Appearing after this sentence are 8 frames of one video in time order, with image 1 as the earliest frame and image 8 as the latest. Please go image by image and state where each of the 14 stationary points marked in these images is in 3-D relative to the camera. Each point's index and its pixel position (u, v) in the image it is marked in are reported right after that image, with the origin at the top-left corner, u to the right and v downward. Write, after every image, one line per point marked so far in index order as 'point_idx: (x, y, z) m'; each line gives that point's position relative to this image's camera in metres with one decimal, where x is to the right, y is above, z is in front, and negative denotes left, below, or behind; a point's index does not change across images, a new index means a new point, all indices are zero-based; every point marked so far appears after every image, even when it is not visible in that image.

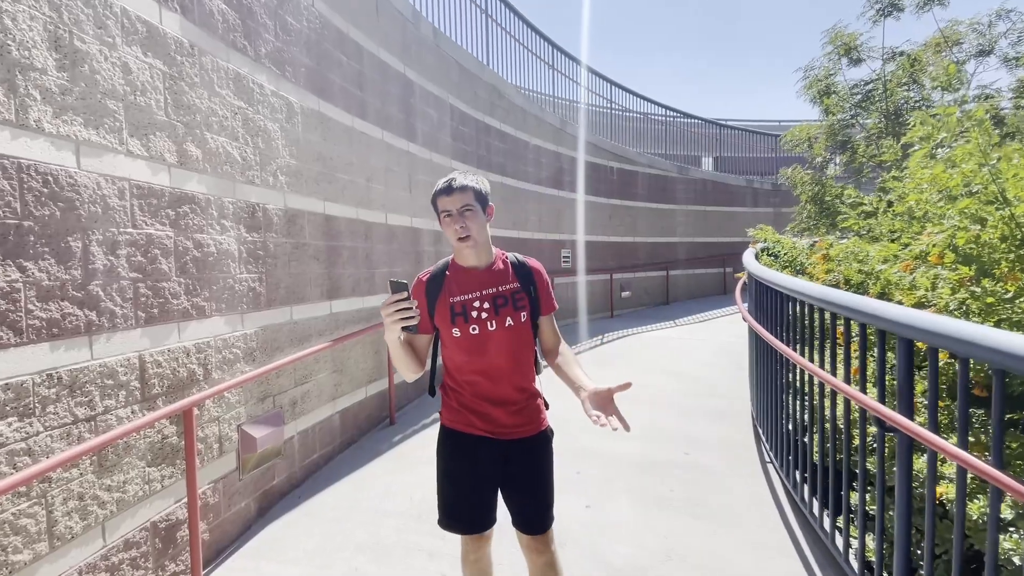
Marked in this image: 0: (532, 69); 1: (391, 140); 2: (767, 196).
0: (+0.4, +3.9, +9.2) m
1: (-1.2, +1.5, +5.2) m
2: (+7.5, +2.7, +15.2) m
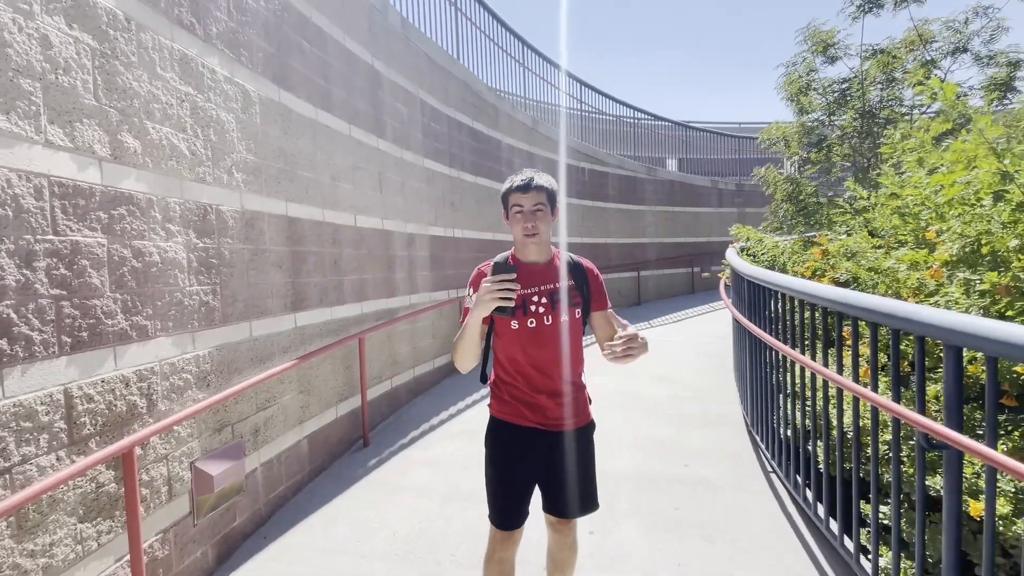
0: (-0.2, +3.8, +8.9) m
1: (-1.4, +1.4, +4.8) m
2: (+6.6, +2.7, +15.4) m
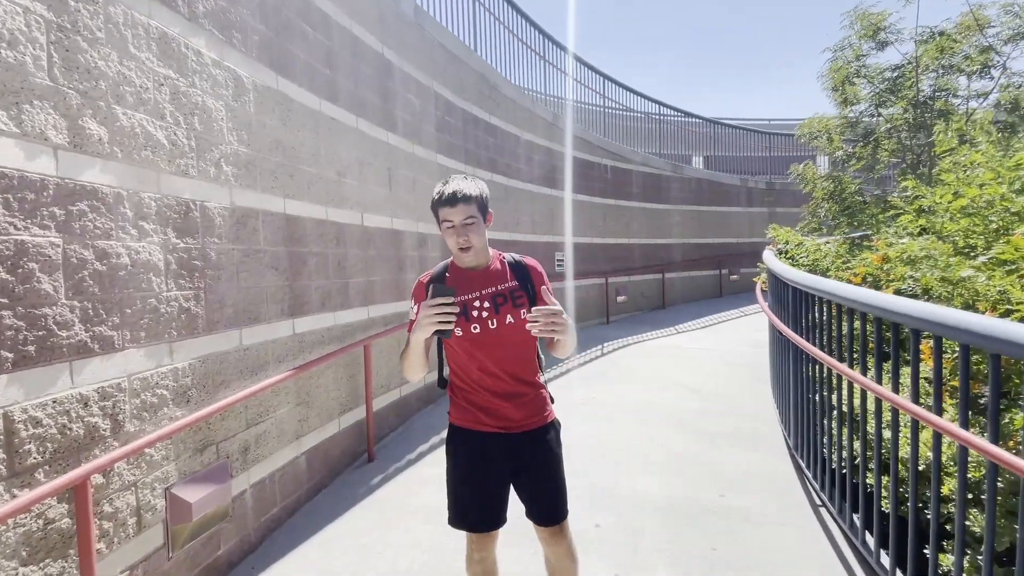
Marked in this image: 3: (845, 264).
0: (+0.2, +3.8, +8.5) m
1: (-1.2, +1.4, +4.5) m
2: (+7.1, +2.6, +14.8) m
3: (+3.3, +0.2, +5.1) m
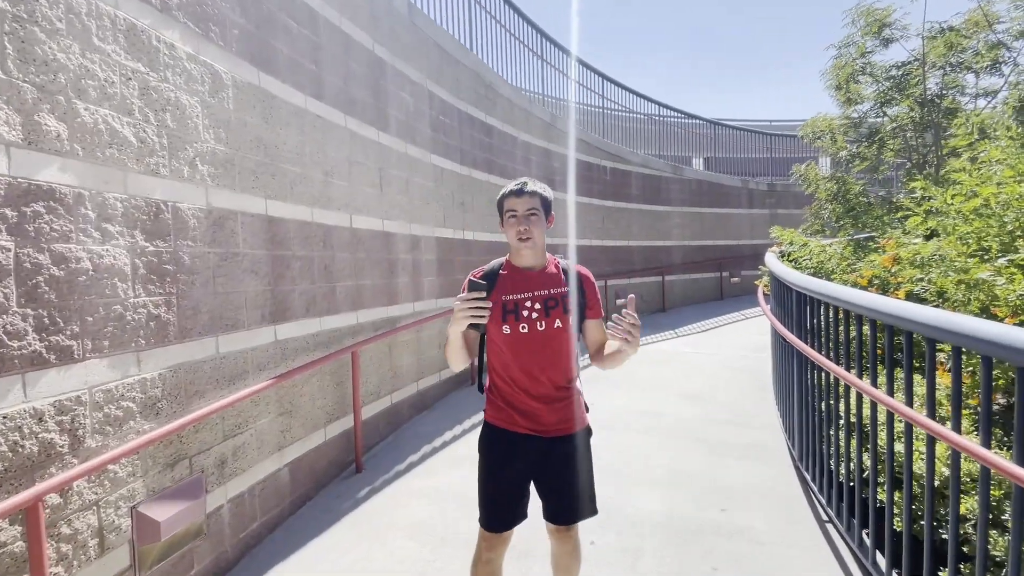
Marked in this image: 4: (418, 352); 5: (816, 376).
0: (+0.1, +3.7, +8.4) m
1: (-1.3, +1.3, +4.3) m
2: (+7.1, +2.6, +14.6) m
3: (+3.3, +0.2, +5.0) m
4: (-0.9, -0.6, +5.0) m
5: (+2.2, -0.6, +3.7) m
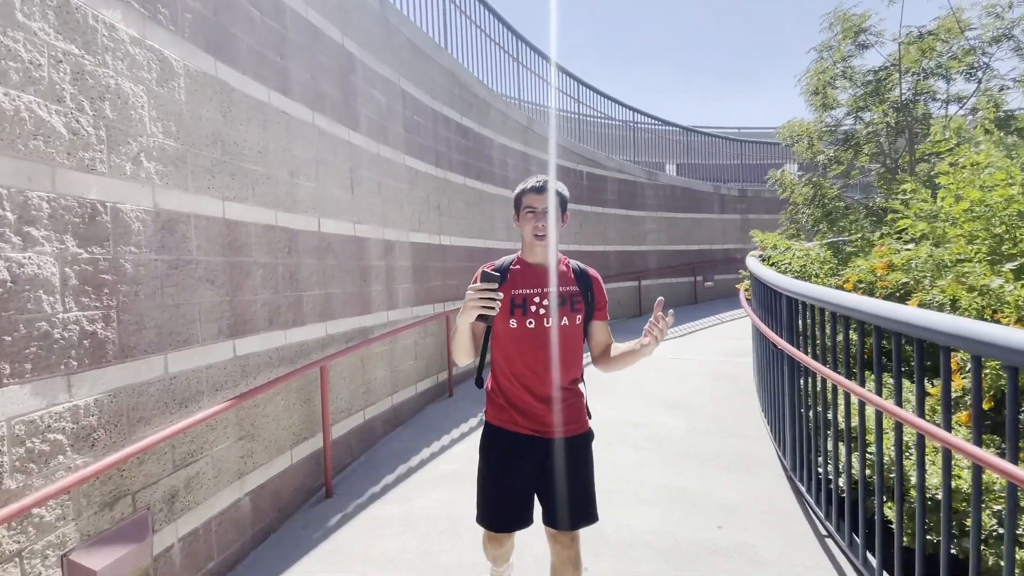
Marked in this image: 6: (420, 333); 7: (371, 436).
0: (-0.3, +3.6, +8.2) m
1: (-1.4, +1.3, +4.0) m
2: (+6.4, +2.4, +14.8) m
3: (+3.1, +0.2, +4.9) m
4: (-1.1, -0.7, +4.7) m
5: (+2.1, -0.7, +3.6) m
6: (-0.9, -0.5, +5.2) m
7: (-1.2, -1.3, +4.4) m
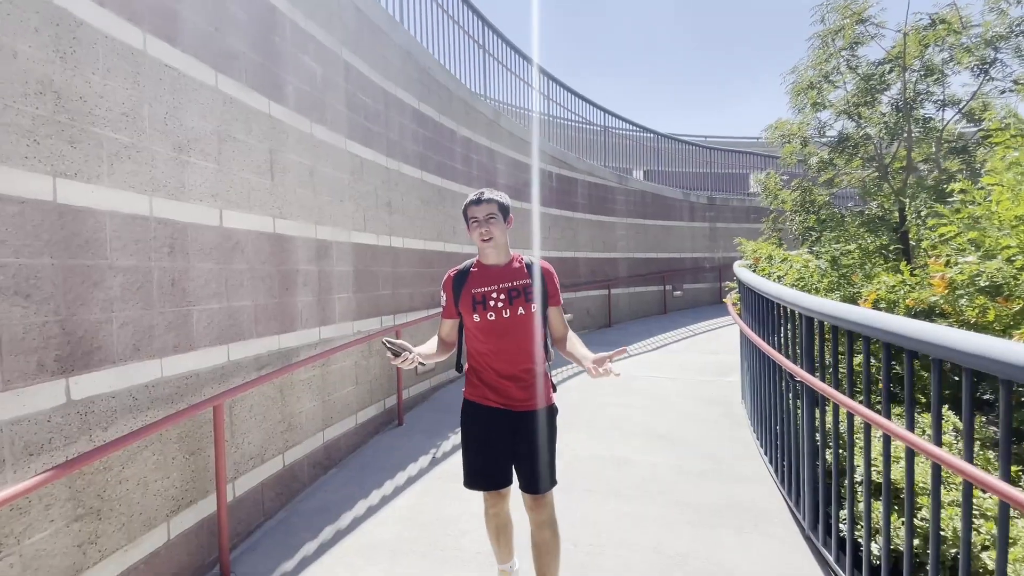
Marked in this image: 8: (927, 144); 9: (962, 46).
0: (-0.8, +3.5, +7.4) m
1: (-1.7, +1.2, +3.2) m
2: (+5.4, +2.2, +14.5) m
3: (+2.8, 0.0, +4.4) m
4: (-1.4, -0.8, +3.9) m
5: (+1.8, -0.8, +3.0) m
6: (-1.3, -0.5, +4.4) m
7: (-1.5, -1.3, +3.5) m
8: (+5.4, +1.9, +6.7) m
9: (+5.4, +2.9, +6.3) m
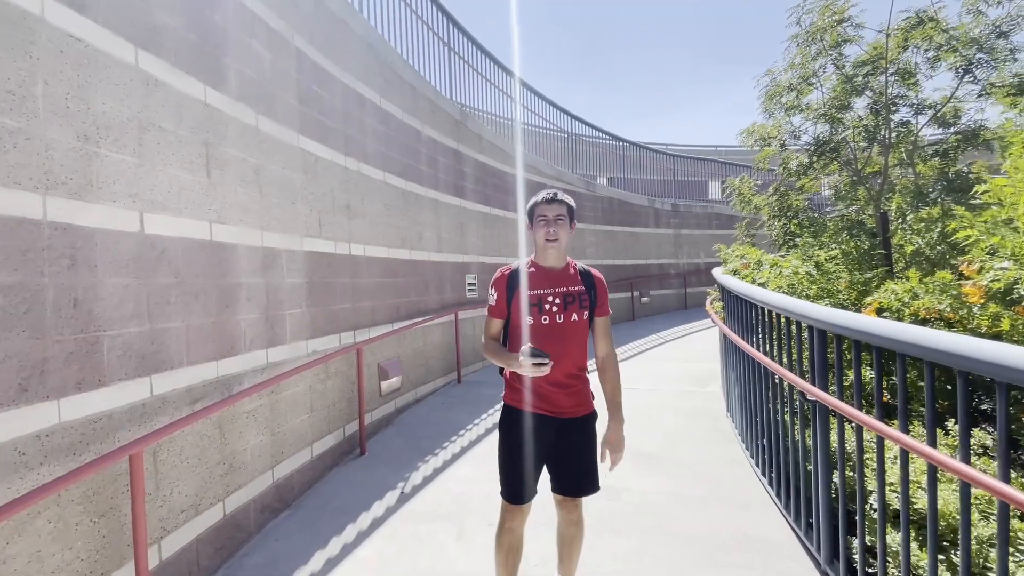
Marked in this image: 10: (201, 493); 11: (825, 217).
0: (-1.2, +3.4, +7.0) m
1: (-1.8, +1.1, +2.6) m
2: (+4.4, +2.0, +14.5) m
3: (+2.6, 0.0, +4.2) m
4: (-1.6, -0.9, +3.3) m
5: (+1.8, -0.8, +2.7) m
6: (-1.5, -0.7, +3.9) m
7: (-1.6, -1.4, +3.0) m
8: (+5.0, +1.8, +6.7) m
9: (+5.0, +2.9, +6.3) m
10: (-1.6, -1.1, +2.7) m
11: (+4.0, +0.9, +6.9) m
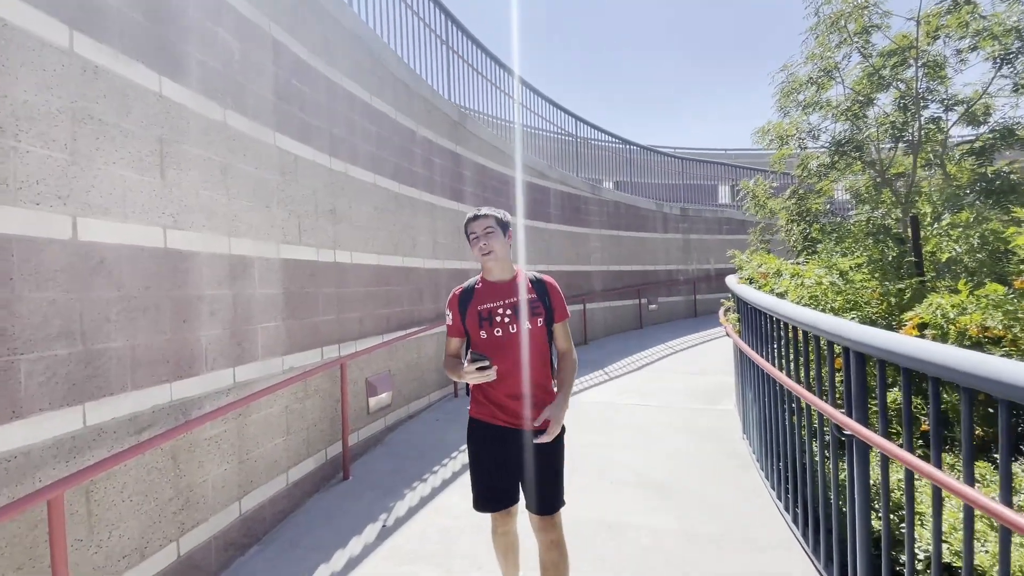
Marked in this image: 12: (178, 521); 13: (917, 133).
0: (-1.2, +3.3, +6.7) m
1: (-1.8, +1.0, +2.4) m
2: (+4.5, +1.8, +14.1) m
3: (+2.5, -0.1, +3.8) m
4: (-1.6, -1.0, +3.0) m
5: (+1.7, -0.9, +2.3) m
6: (-1.5, -0.7, +3.6) m
7: (-1.7, -1.5, +2.7) m
8: (+5.1, +1.7, +6.3) m
9: (+5.0, +2.8, +5.9) m
10: (-1.7, -1.2, +2.4) m
11: (+4.0, +0.8, +6.5) m
12: (-1.7, -1.2, +2.6) m
13: (+4.9, +1.9, +6.2) m
